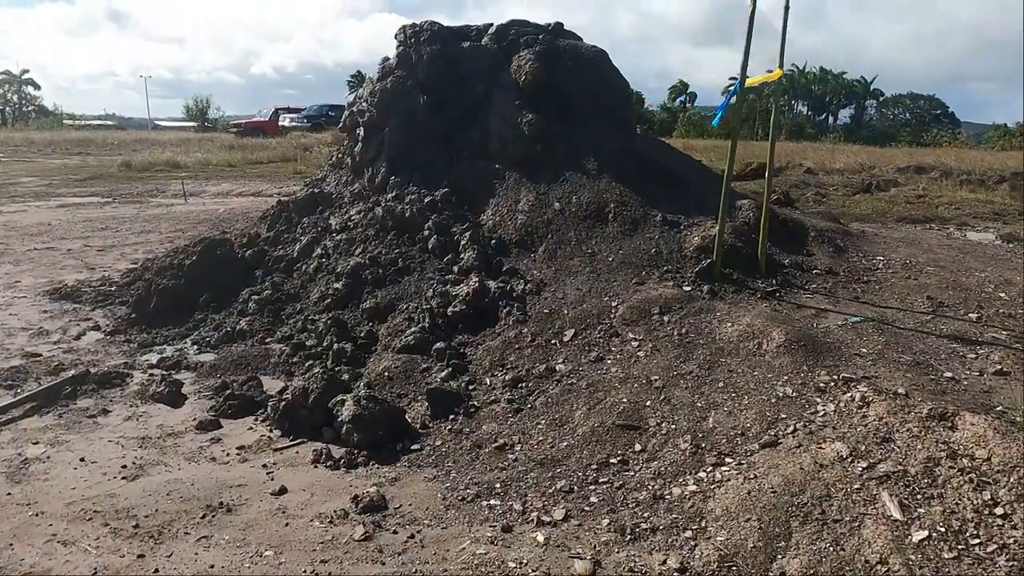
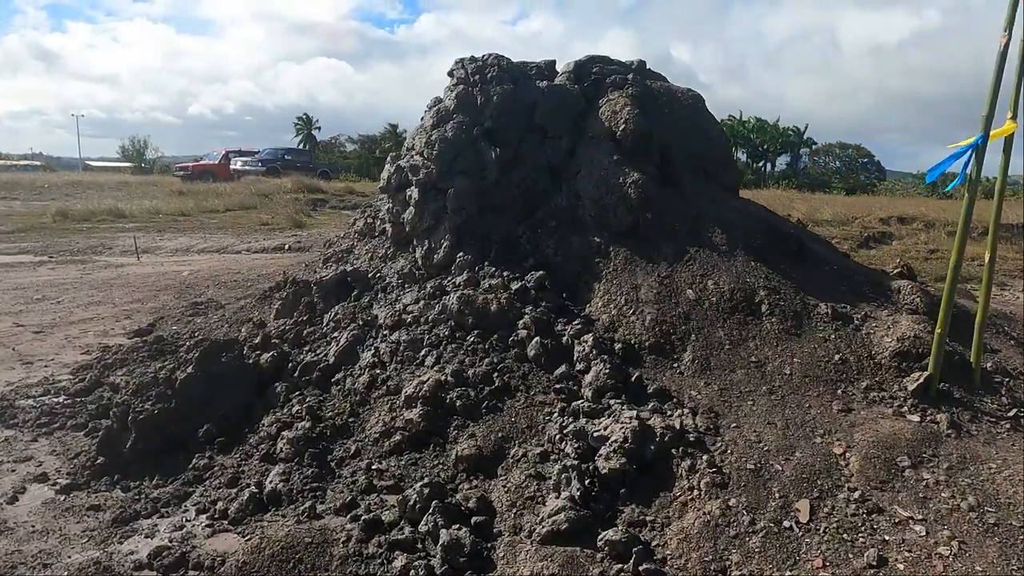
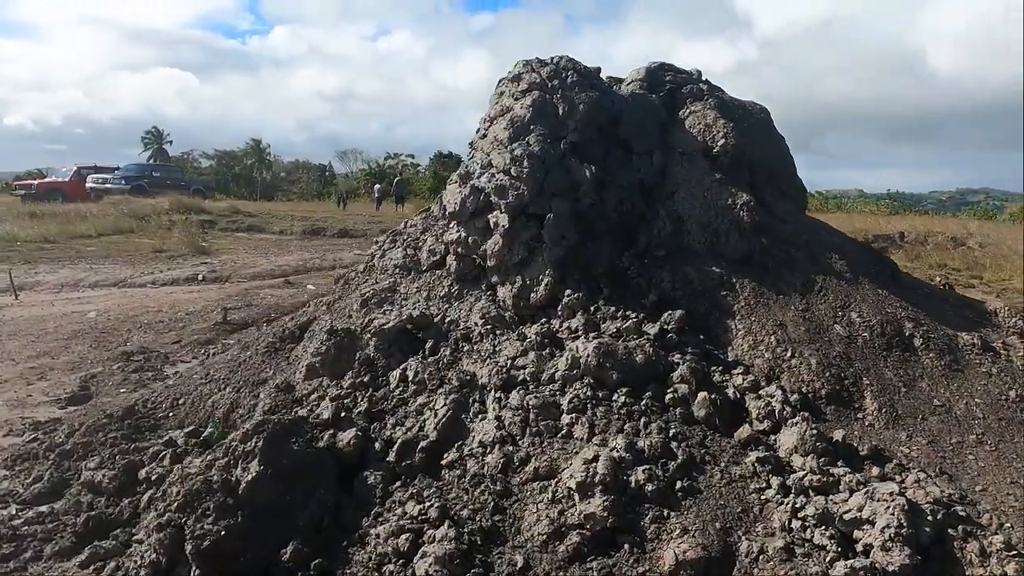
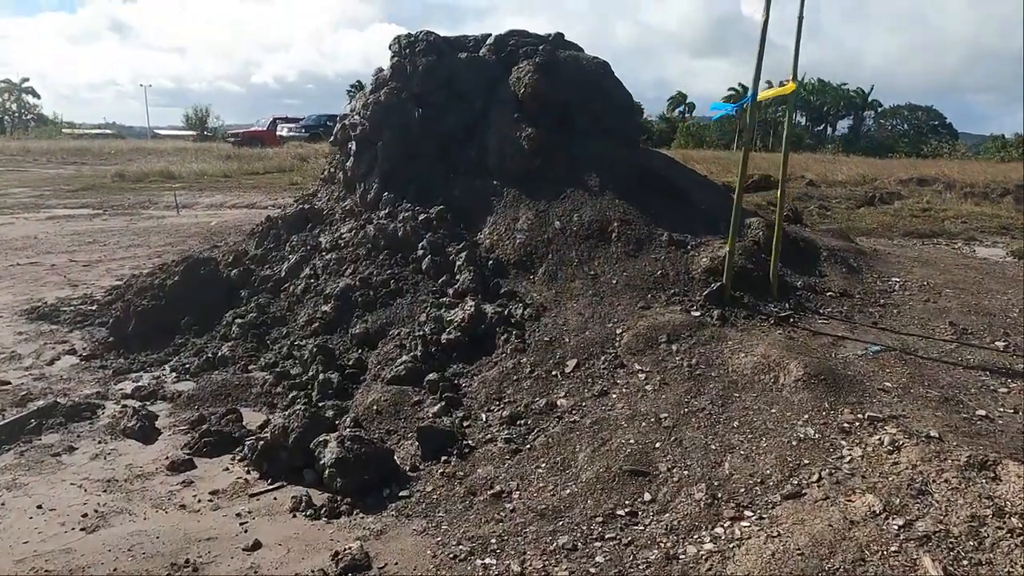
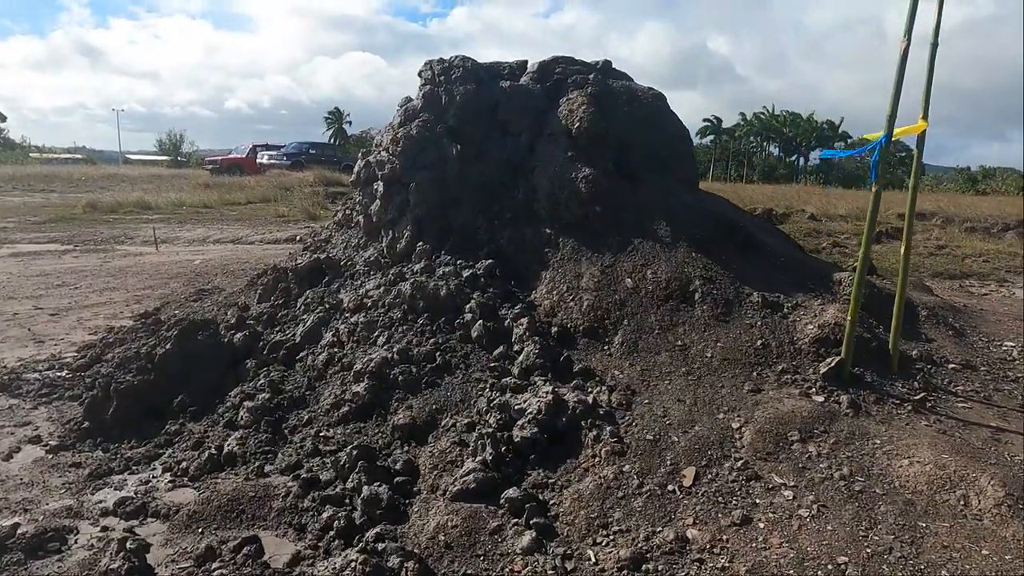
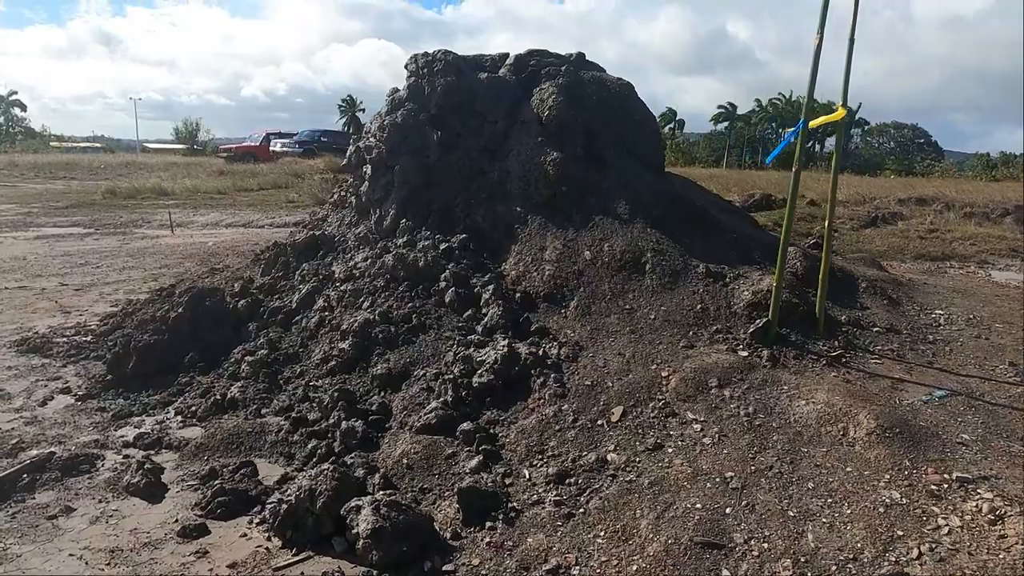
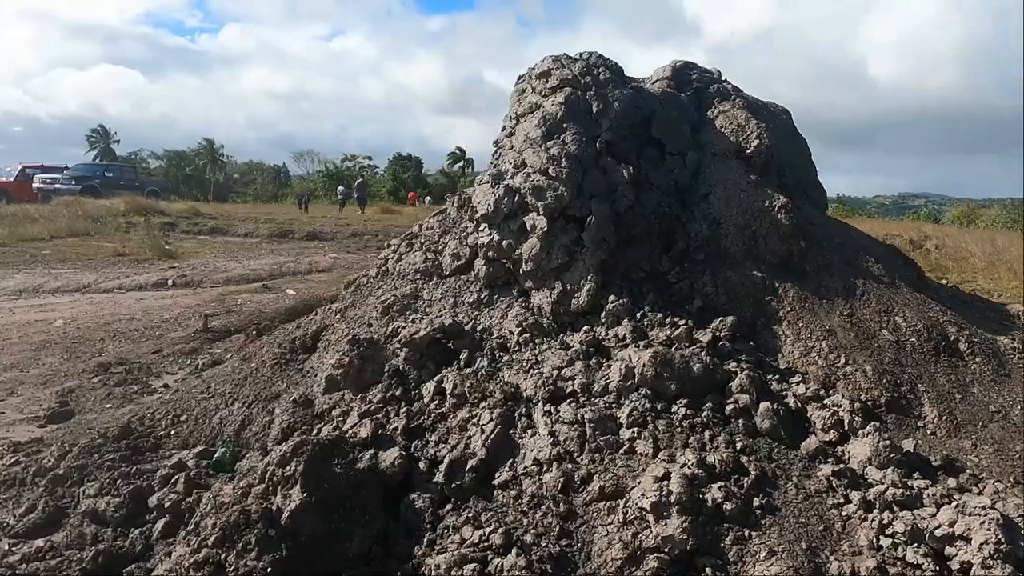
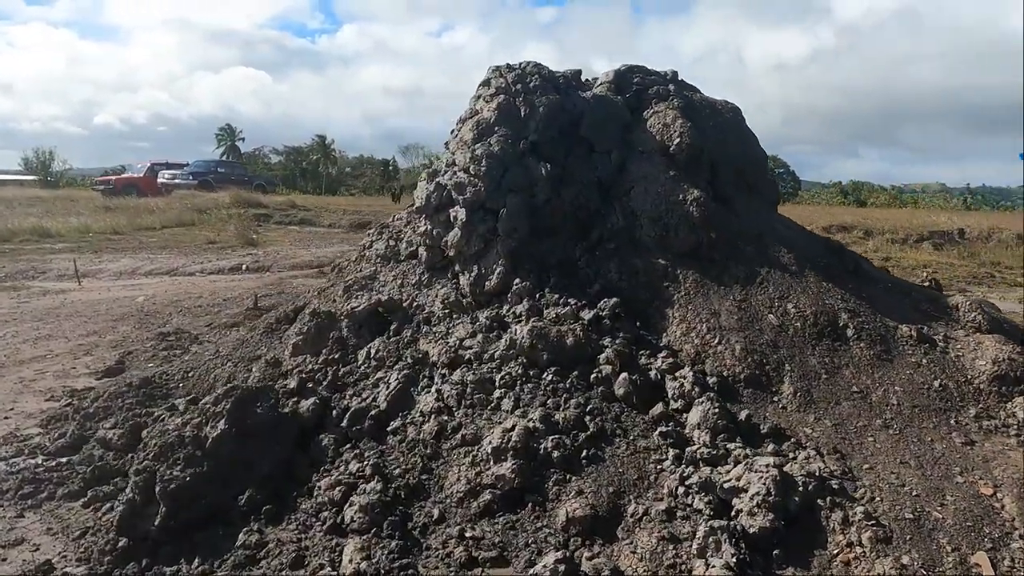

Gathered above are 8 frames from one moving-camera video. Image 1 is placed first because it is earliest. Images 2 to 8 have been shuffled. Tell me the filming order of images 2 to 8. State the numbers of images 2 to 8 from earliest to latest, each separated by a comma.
4, 6, 5, 2, 8, 3, 7
